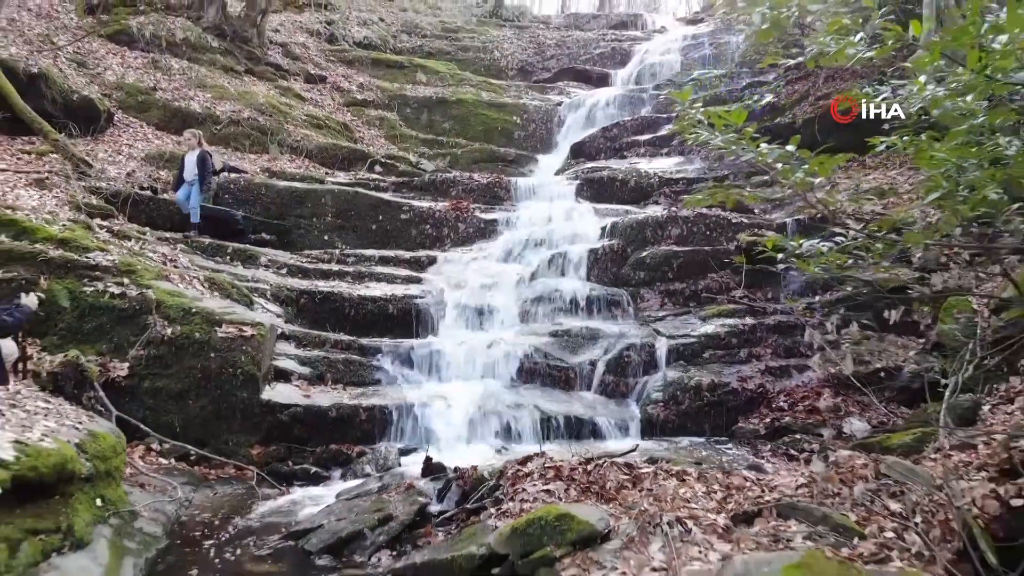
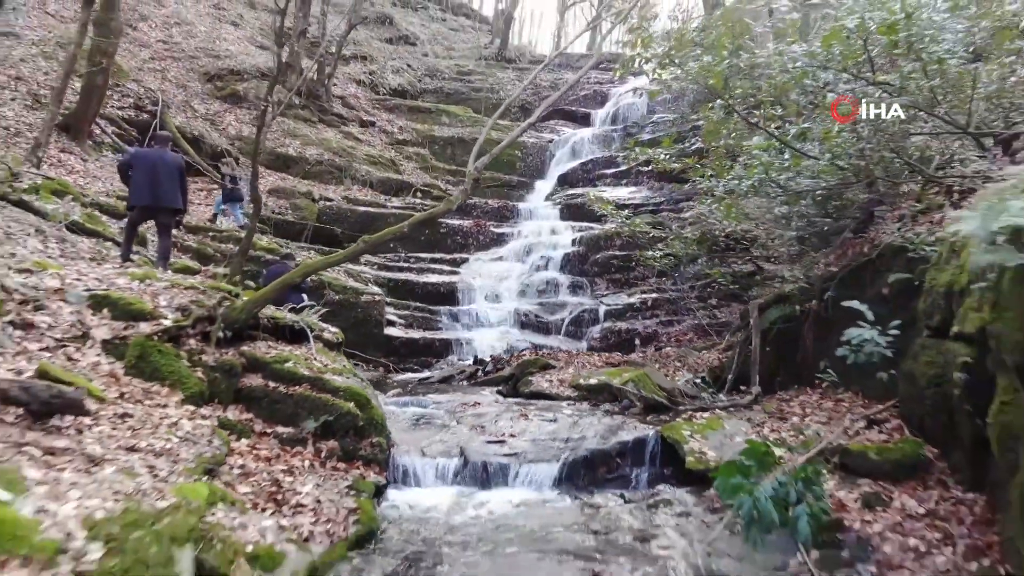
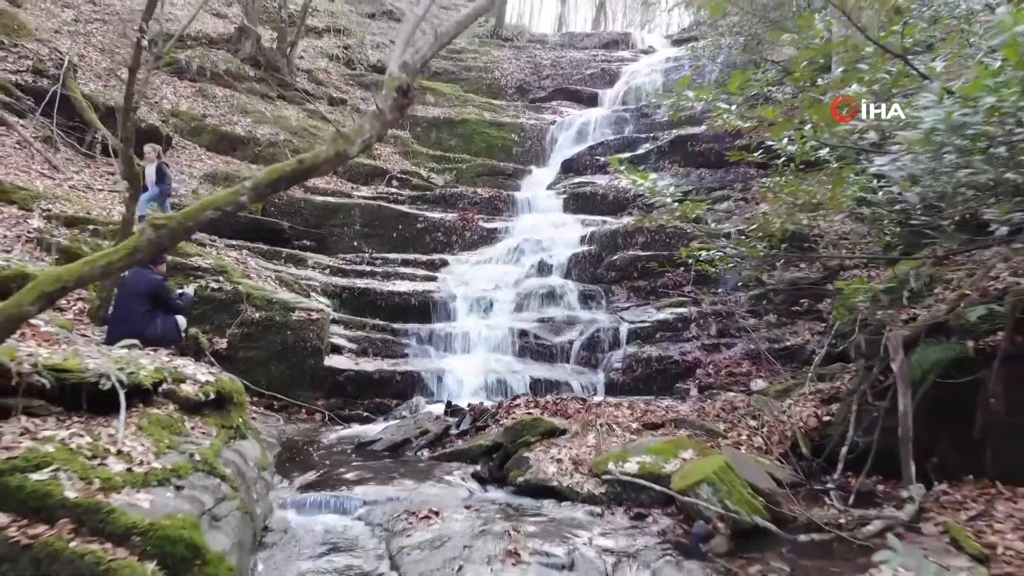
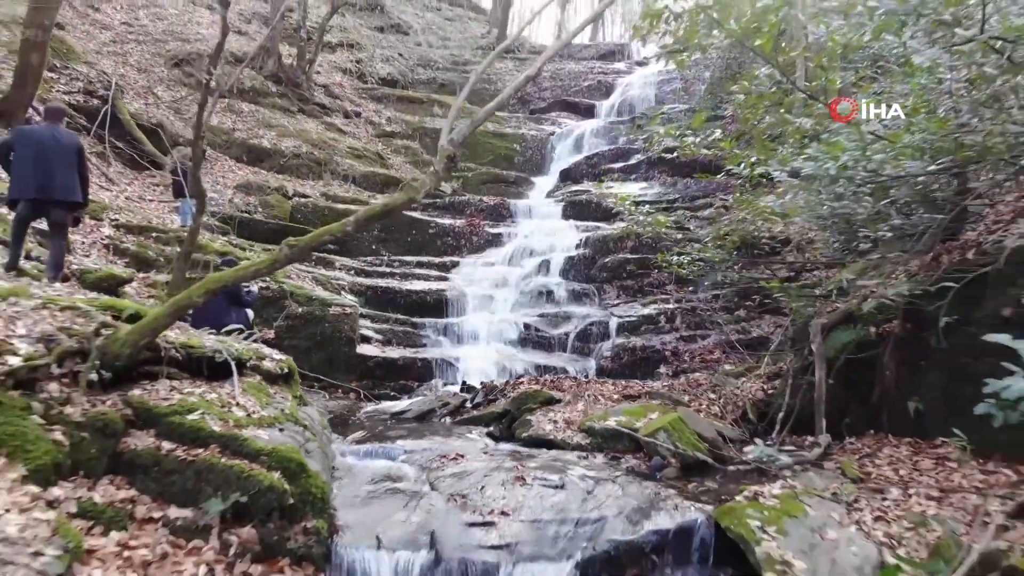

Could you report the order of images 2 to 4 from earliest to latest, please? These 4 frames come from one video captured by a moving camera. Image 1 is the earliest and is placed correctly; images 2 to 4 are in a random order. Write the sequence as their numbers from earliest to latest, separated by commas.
3, 4, 2
